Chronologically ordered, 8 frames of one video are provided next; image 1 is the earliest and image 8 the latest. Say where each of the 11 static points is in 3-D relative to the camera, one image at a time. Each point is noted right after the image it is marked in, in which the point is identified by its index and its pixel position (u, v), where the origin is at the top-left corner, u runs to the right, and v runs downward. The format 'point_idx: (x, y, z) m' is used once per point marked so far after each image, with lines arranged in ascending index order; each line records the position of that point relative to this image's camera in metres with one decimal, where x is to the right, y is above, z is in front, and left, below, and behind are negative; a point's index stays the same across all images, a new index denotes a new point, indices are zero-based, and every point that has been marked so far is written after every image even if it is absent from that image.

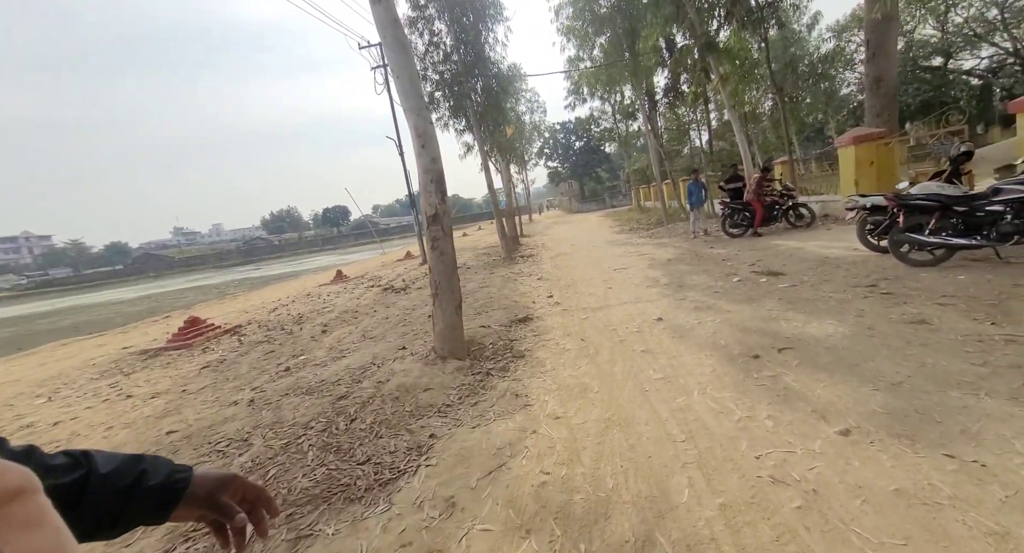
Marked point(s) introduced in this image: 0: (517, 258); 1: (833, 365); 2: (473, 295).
0: (+0.2, +0.6, +15.2) m
1: (+2.8, -0.8, +3.8) m
2: (-0.8, -0.4, +9.3) m
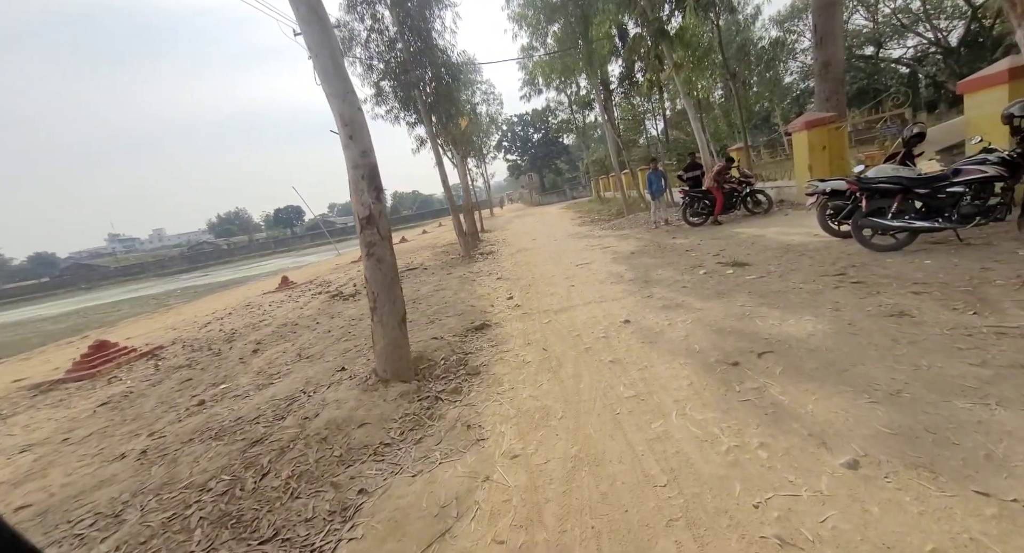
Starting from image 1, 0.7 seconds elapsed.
0: (-1.2, +0.7, +14.6) m
1: (+2.4, -0.7, +3.4) m
2: (-1.6, -0.4, +8.6) m
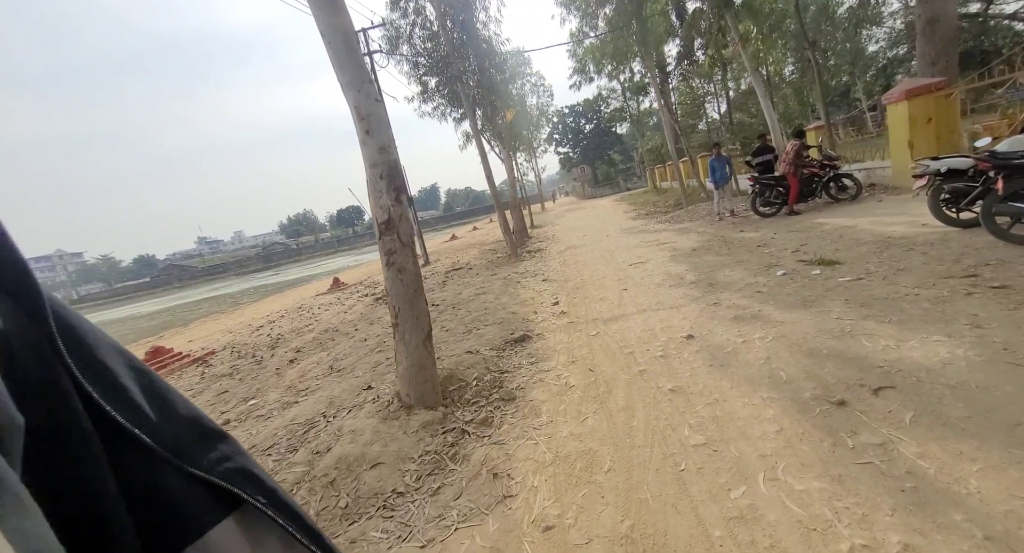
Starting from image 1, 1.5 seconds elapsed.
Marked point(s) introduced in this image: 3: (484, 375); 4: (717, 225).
0: (+0.4, +0.7, +13.9) m
1: (+2.6, -0.8, +2.4) m
2: (-0.8, -0.5, +8.1) m
3: (-0.3, -1.1, +4.7) m
4: (+5.5, +1.4, +11.8) m
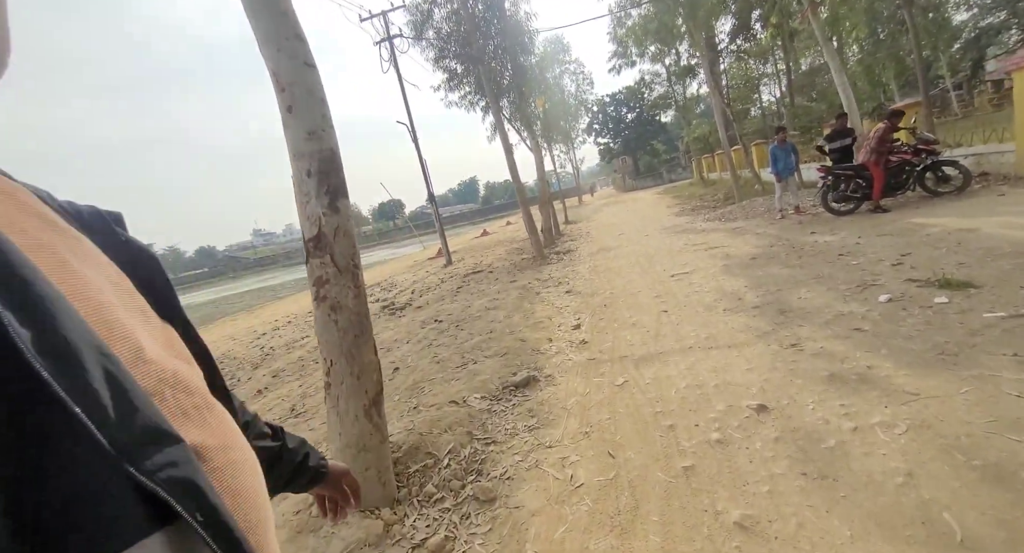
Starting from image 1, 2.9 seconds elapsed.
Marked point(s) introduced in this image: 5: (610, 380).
0: (+1.1, +0.6, +12.5) m
1: (+2.3, -1.1, +0.9) m
2: (-0.6, -0.7, +6.8) m
3: (-0.4, -1.3, +3.5) m
4: (+6.0, +1.1, +9.9) m
5: (+0.9, -1.0, +4.1) m
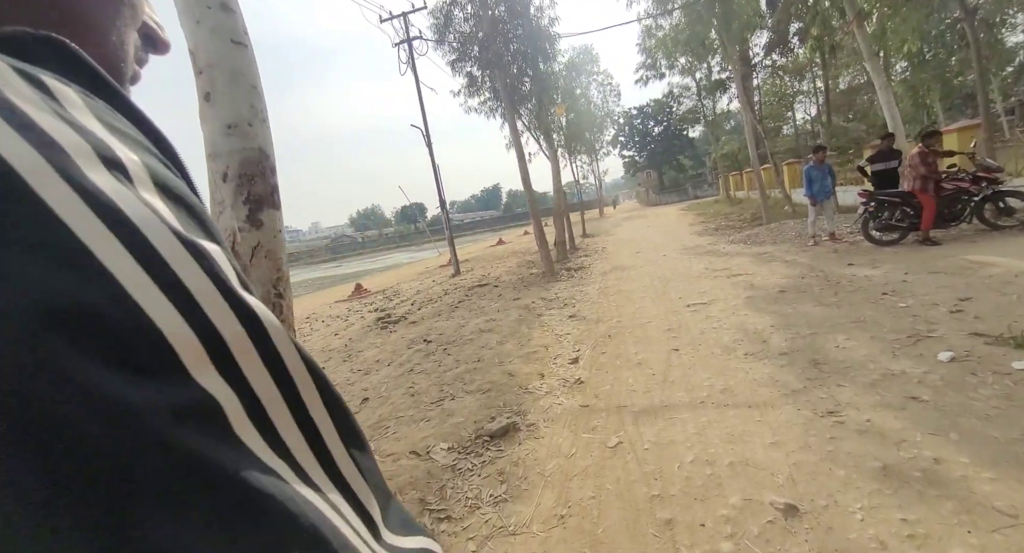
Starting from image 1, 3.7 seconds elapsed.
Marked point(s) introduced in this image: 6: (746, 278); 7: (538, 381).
0: (+1.4, +0.1, +11.8) m
1: (+1.9, -1.4, +0.1) m
2: (-0.7, -1.0, +6.2) m
3: (-0.6, -1.5, +2.8) m
4: (+6.2, +0.5, +9.0) m
5: (+0.7, -1.3, +3.4) m
6: (+4.1, 0.0, +7.8) m
7: (+0.3, -1.1, +4.7) m
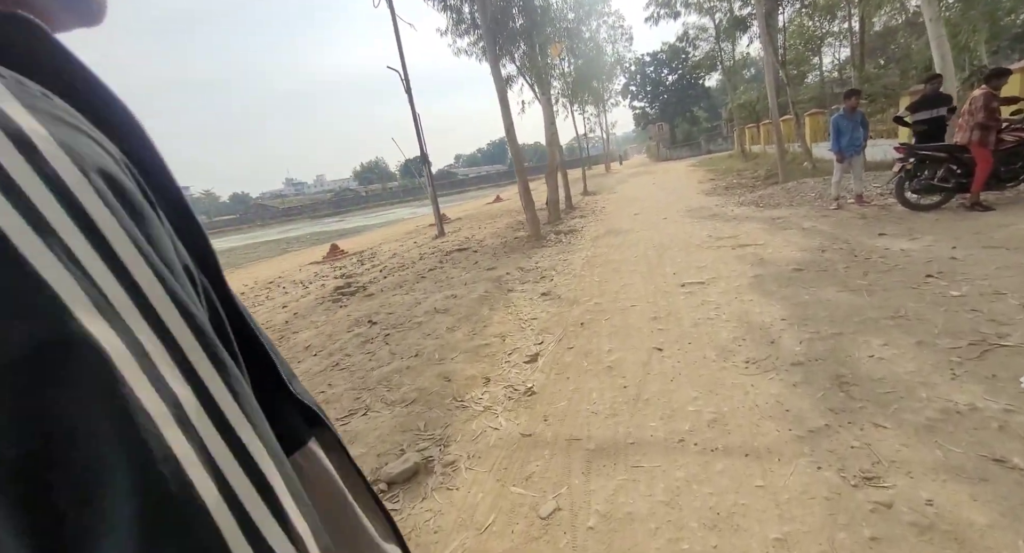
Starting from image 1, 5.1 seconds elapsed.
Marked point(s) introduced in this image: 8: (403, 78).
0: (+0.9, +1.0, +10.6) m
1: (+1.3, -1.7, -0.9) m
2: (-1.2, -0.6, +5.2) m
3: (-1.2, -1.5, +1.9) m
4: (+5.7, +1.0, +7.7) m
5: (+0.1, -1.2, +2.4) m
6: (+3.7, +0.4, +6.6) m
7: (-0.3, -0.9, +3.7) m
8: (-3.3, +6.1, +13.5) m
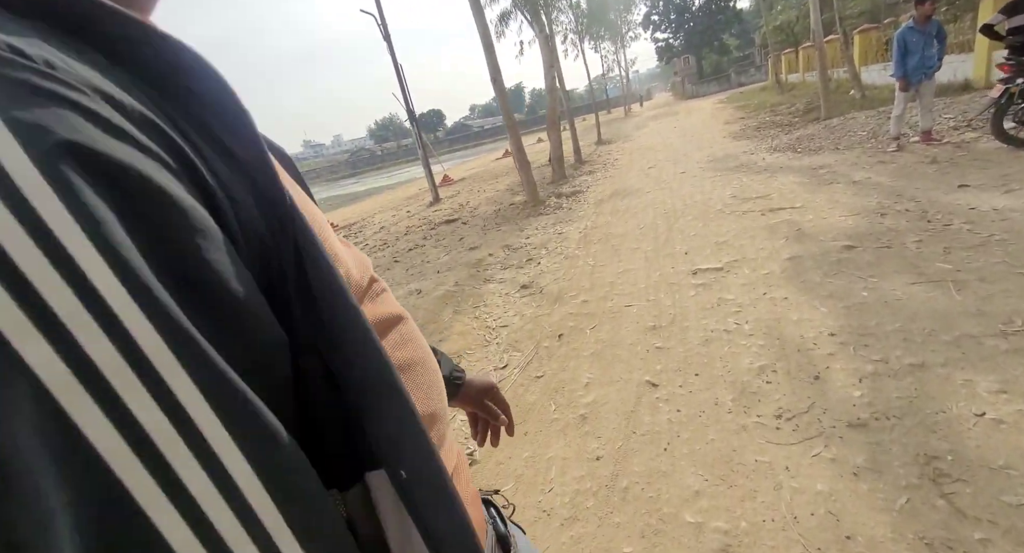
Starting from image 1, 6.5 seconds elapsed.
0: (+0.8, +1.6, +9.3) m
1: (+0.7, -2.3, -1.8) m
2: (-1.5, -0.7, +4.2) m
3: (-1.7, -1.9, +1.0) m
4: (+5.4, +1.6, +6.2) m
5: (-0.3, -1.5, +1.5) m
6: (+3.3, +0.7, +5.2) m
7: (-0.7, -1.1, +2.7) m
8: (-3.6, +6.8, +11.8) m
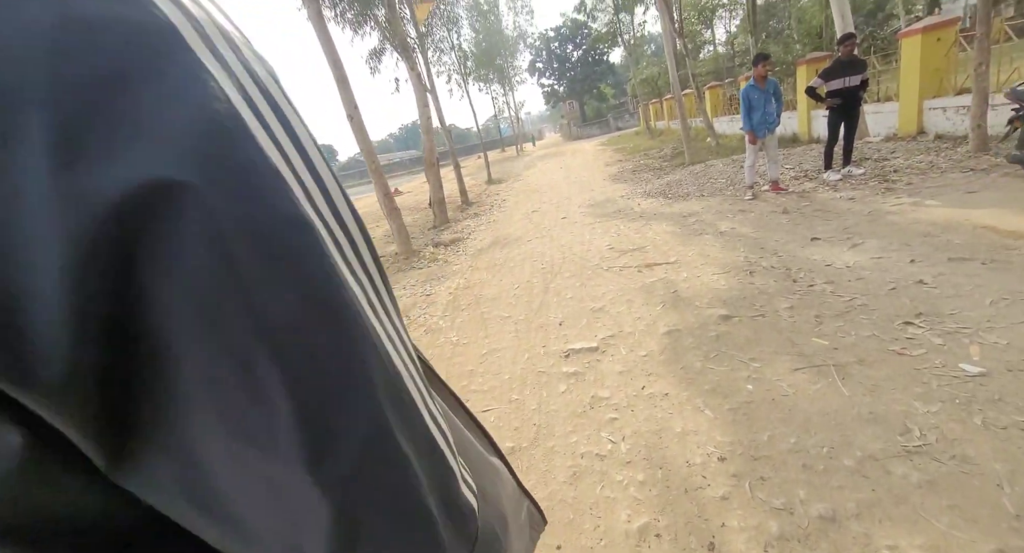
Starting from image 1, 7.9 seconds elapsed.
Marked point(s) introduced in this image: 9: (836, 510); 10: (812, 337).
0: (-1.7, +0.5, +8.3) m
1: (+0.8, -2.6, -2.8) m
2: (-2.7, -1.5, +2.7) m
3: (-2.2, -2.5, -0.5) m
4: (+3.5, +0.8, +6.3) m
5: (-0.9, -2.0, +0.2) m
6: (+1.7, 0.0, +4.8) m
7: (-1.6, -1.8, +1.4) m
8: (-6.8, +5.3, +10.2) m
9: (+1.5, -1.0, +1.9) m
10: (+2.3, -0.4, +3.2) m
